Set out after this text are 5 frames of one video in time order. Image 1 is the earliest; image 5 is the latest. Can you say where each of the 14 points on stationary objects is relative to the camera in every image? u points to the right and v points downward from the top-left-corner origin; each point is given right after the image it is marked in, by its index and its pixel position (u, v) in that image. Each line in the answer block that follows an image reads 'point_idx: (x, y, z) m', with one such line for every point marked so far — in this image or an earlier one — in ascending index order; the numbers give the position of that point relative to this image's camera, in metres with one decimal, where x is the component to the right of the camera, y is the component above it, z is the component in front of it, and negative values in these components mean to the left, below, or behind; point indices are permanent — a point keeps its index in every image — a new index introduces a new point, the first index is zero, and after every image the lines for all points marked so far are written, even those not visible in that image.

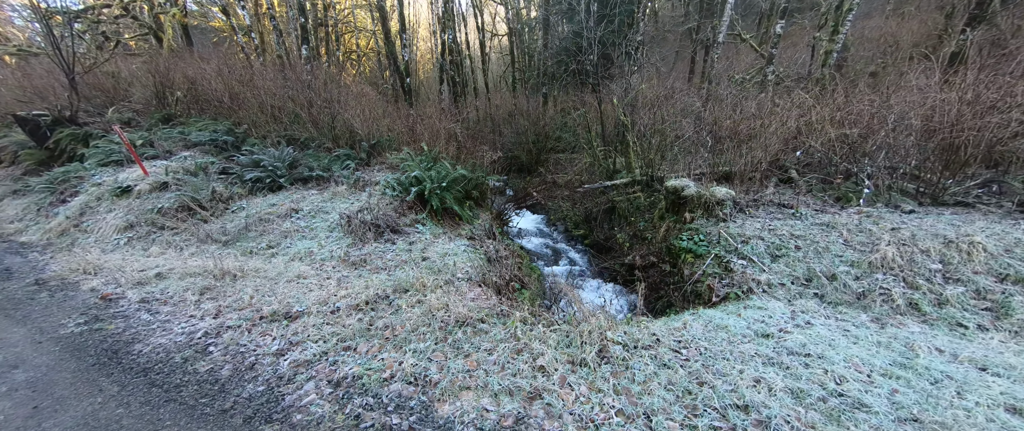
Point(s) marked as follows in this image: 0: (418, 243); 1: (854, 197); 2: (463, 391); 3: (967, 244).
0: (-1.3, -0.4, +4.8) m
1: (+4.8, +0.3, +5.1) m
2: (-0.3, -0.9, +1.9) m
3: (+4.5, -0.3, +3.5) m
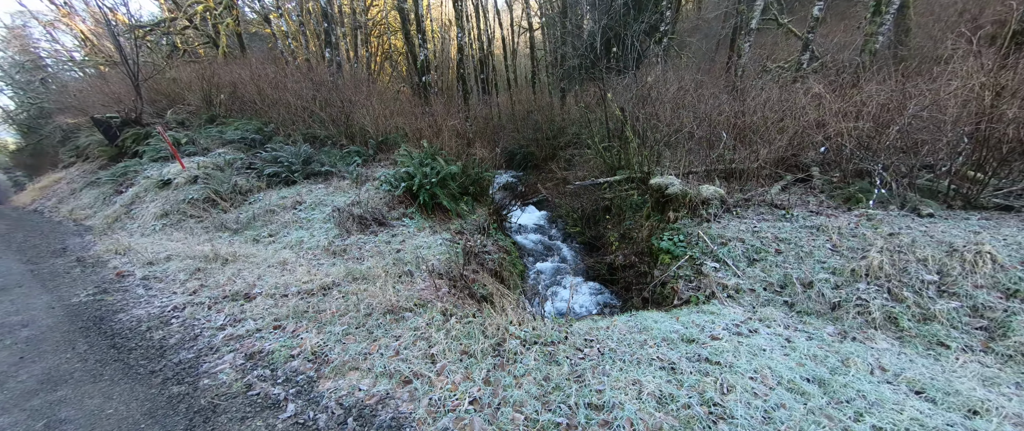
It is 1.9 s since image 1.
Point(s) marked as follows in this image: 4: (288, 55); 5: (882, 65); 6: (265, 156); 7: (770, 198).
0: (-1.6, -0.3, +5.0) m
1: (+4.5, +0.2, +4.6) m
2: (-0.9, -0.9, +2.1) m
3: (+4.0, -0.3, +3.1) m
4: (-7.8, +5.6, +12.4) m
5: (+6.6, +2.8, +6.3) m
6: (-5.1, +1.2, +7.4) m
7: (+3.5, +0.2, +4.8) m
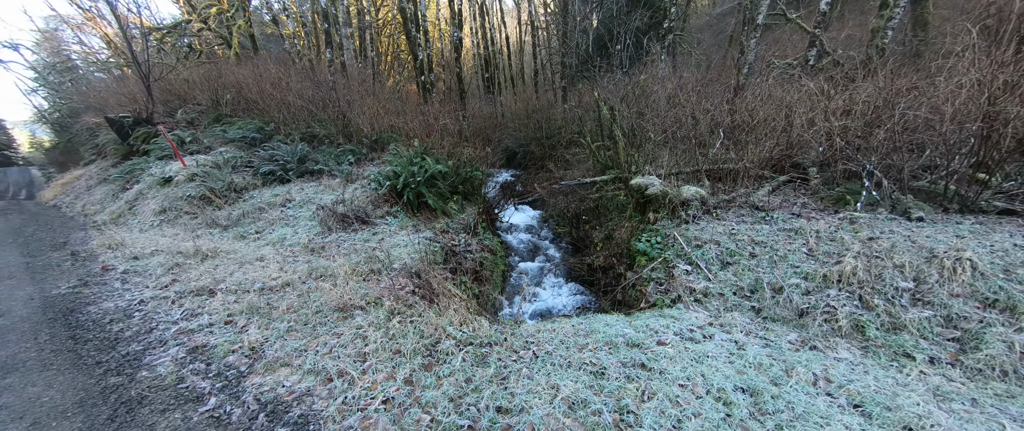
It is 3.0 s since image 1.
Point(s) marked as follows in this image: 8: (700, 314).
0: (-1.9, -0.3, +5.1) m
1: (+4.2, +0.2, +4.4) m
2: (-1.4, -0.9, +2.1) m
3: (+3.6, -0.4, +2.9) m
4: (-7.7, +5.7, +12.6) m
5: (+6.4, +2.7, +6.0) m
6: (-5.3, +1.3, +7.5) m
7: (+3.1, +0.2, +4.7) m
8: (+1.6, -0.9, +3.1) m
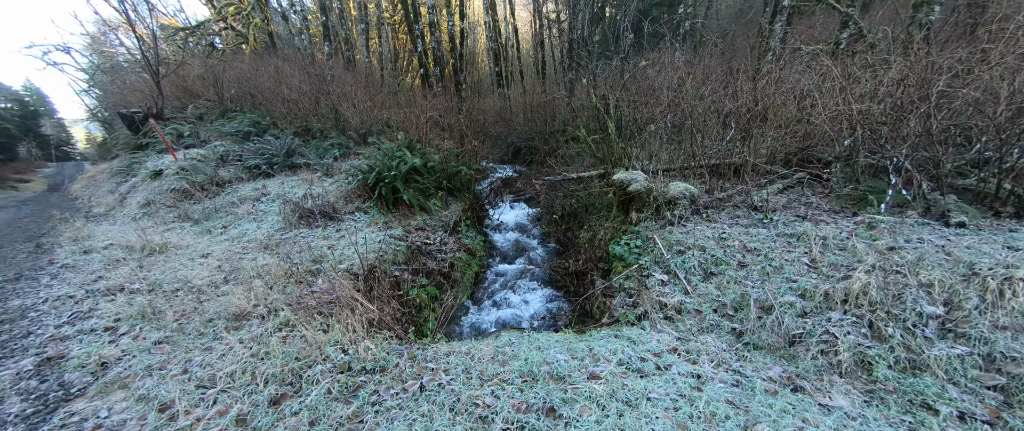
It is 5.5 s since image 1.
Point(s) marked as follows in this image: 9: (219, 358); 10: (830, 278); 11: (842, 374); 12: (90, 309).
0: (-2.3, -0.2, +4.8) m
1: (+3.8, +0.2, +3.7) m
2: (-2.0, -0.9, +1.8) m
3: (+3.1, -0.4, +2.2) m
4: (-7.5, +5.8, +12.7) m
5: (+6.1, +2.7, +5.1) m
6: (-5.5, +1.4, +7.5) m
7: (+2.7, +0.2, +4.0) m
8: (+1.1, -0.9, +2.6) m
9: (-1.6, -0.8, +2.0) m
10: (+2.4, -0.5, +2.7) m
11: (+2.0, -0.9, +2.1) m
12: (-3.1, -0.7, +2.6) m
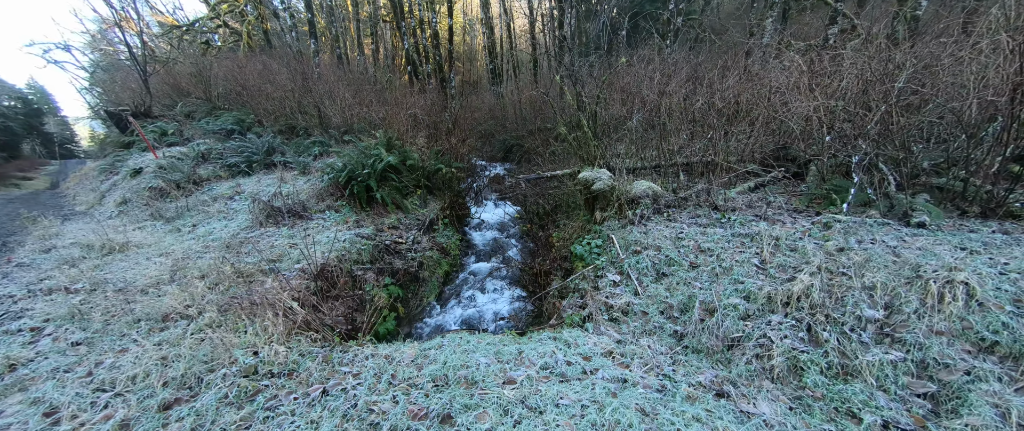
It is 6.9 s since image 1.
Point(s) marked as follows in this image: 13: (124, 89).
0: (-2.7, -0.2, +4.7) m
1: (+3.3, +0.2, +3.6) m
2: (-2.4, -0.9, +1.7) m
3: (+2.6, -0.4, +2.2) m
4: (-7.8, +5.9, +12.7) m
5: (+5.7, +2.7, +5.0) m
6: (-5.9, +1.4, +7.4) m
7: (+2.3, +0.2, +3.9) m
8: (+0.6, -0.9, +2.5) m
9: (-2.1, -0.8, +1.9) m
10: (+1.9, -0.5, +2.6) m
11: (+1.5, -1.0, +2.1) m
12: (-3.5, -0.7, +2.6) m
13: (-15.0, +4.9, +13.7) m
